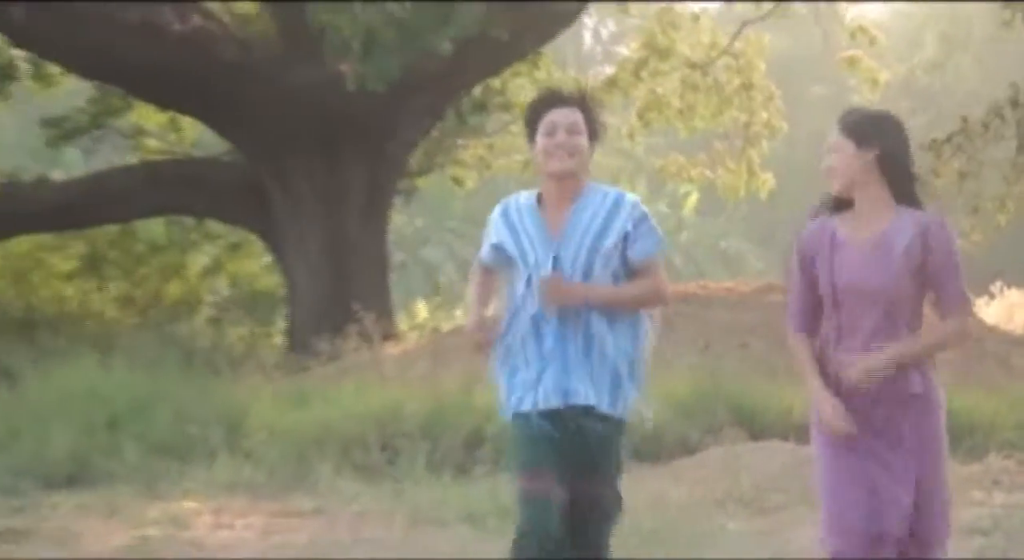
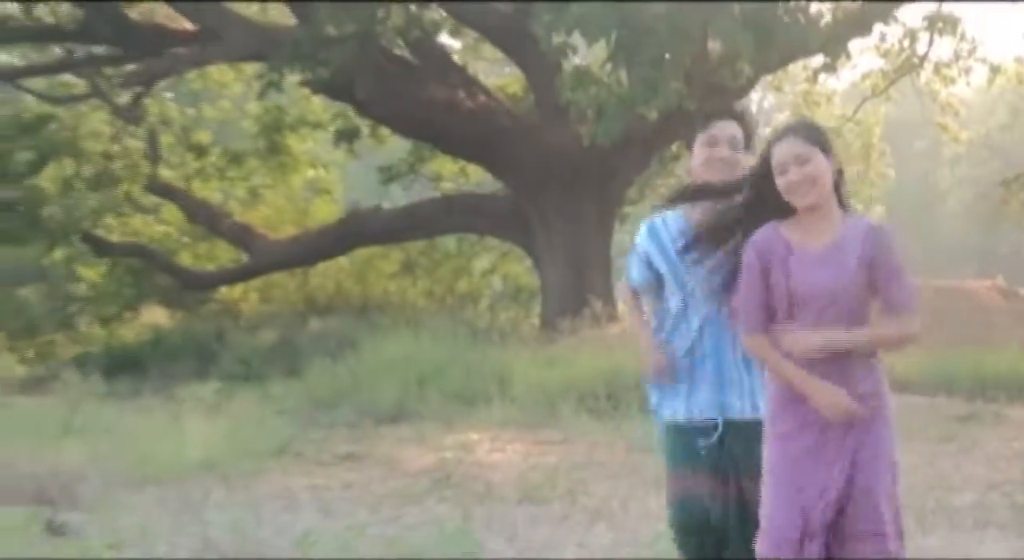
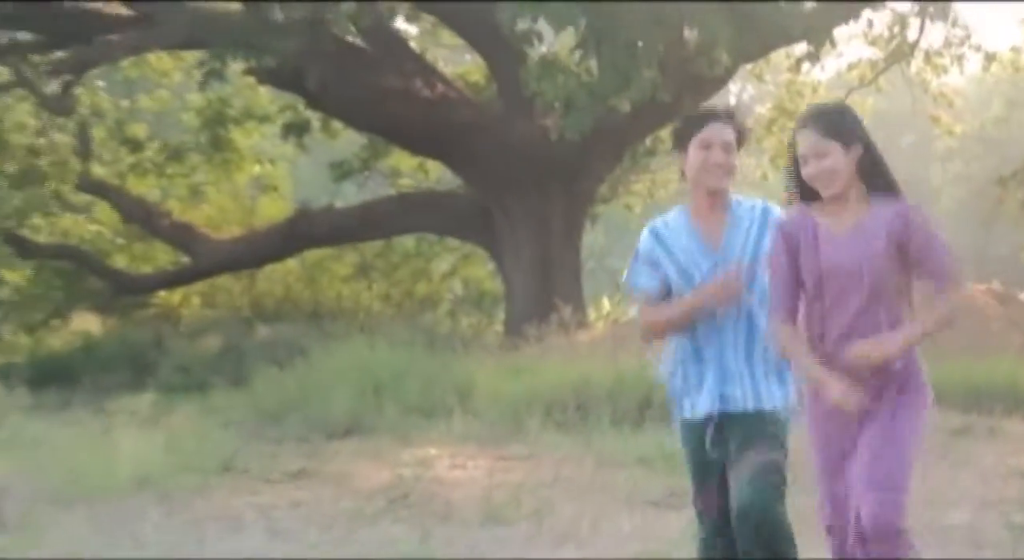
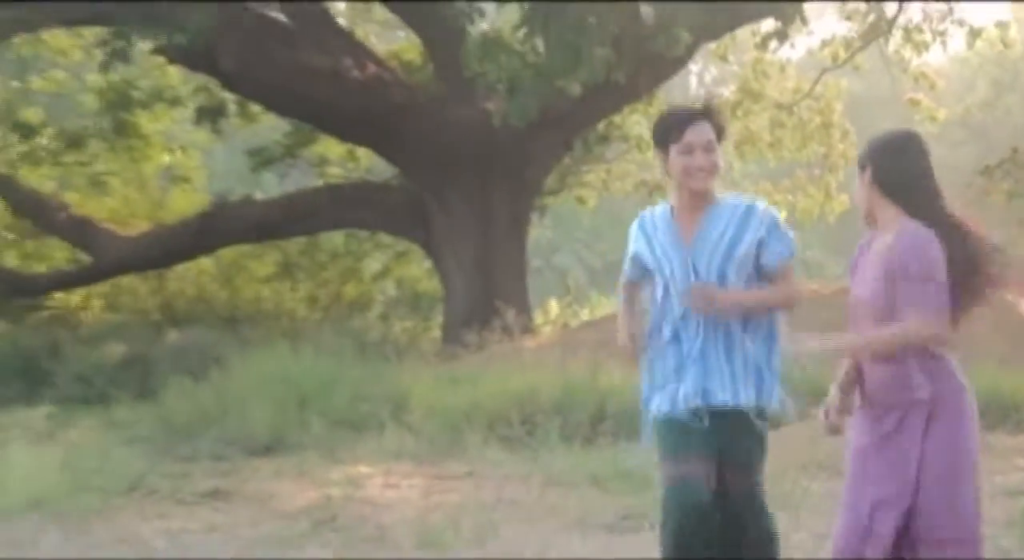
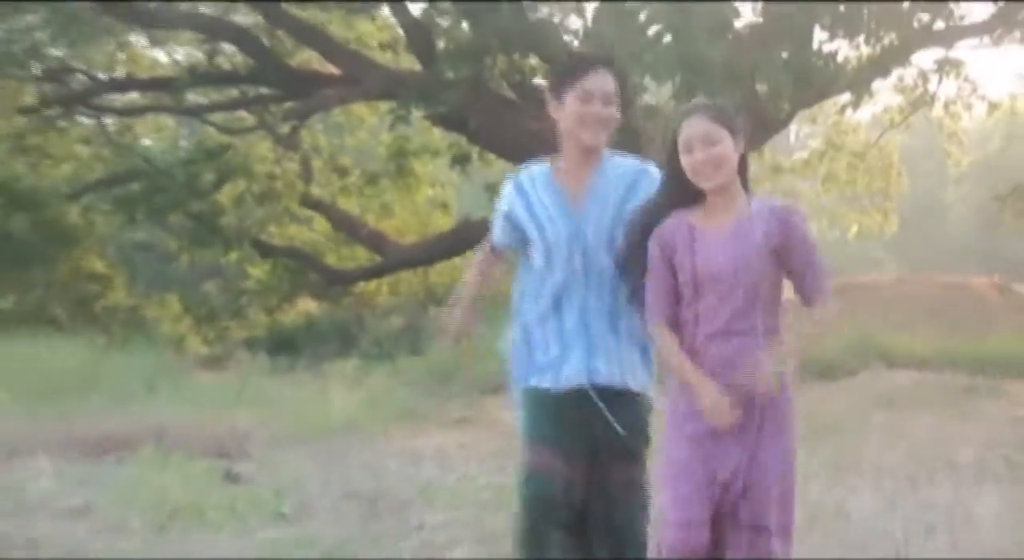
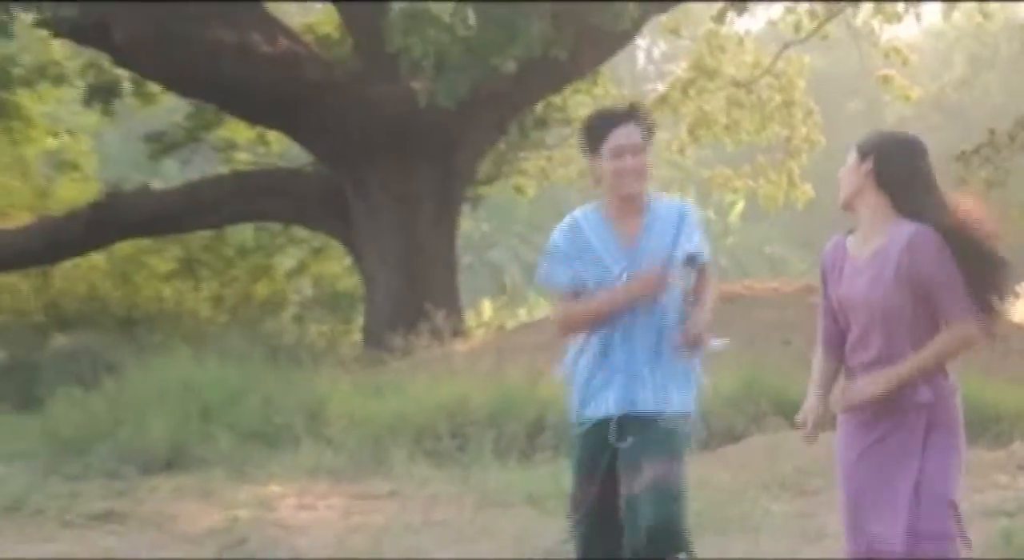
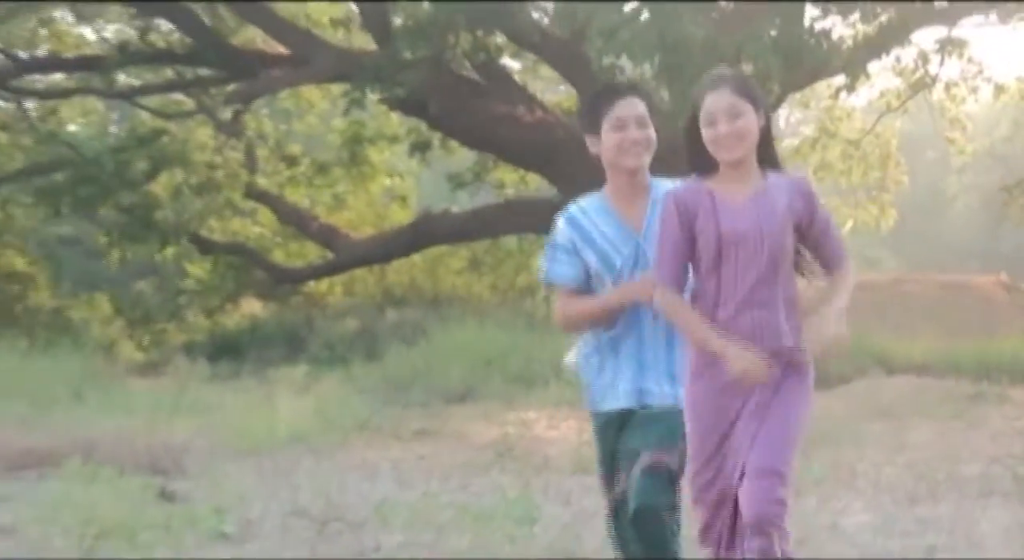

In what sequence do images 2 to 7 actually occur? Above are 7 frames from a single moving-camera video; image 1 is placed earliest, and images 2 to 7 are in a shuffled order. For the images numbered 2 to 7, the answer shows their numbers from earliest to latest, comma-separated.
6, 4, 3, 2, 7, 5
